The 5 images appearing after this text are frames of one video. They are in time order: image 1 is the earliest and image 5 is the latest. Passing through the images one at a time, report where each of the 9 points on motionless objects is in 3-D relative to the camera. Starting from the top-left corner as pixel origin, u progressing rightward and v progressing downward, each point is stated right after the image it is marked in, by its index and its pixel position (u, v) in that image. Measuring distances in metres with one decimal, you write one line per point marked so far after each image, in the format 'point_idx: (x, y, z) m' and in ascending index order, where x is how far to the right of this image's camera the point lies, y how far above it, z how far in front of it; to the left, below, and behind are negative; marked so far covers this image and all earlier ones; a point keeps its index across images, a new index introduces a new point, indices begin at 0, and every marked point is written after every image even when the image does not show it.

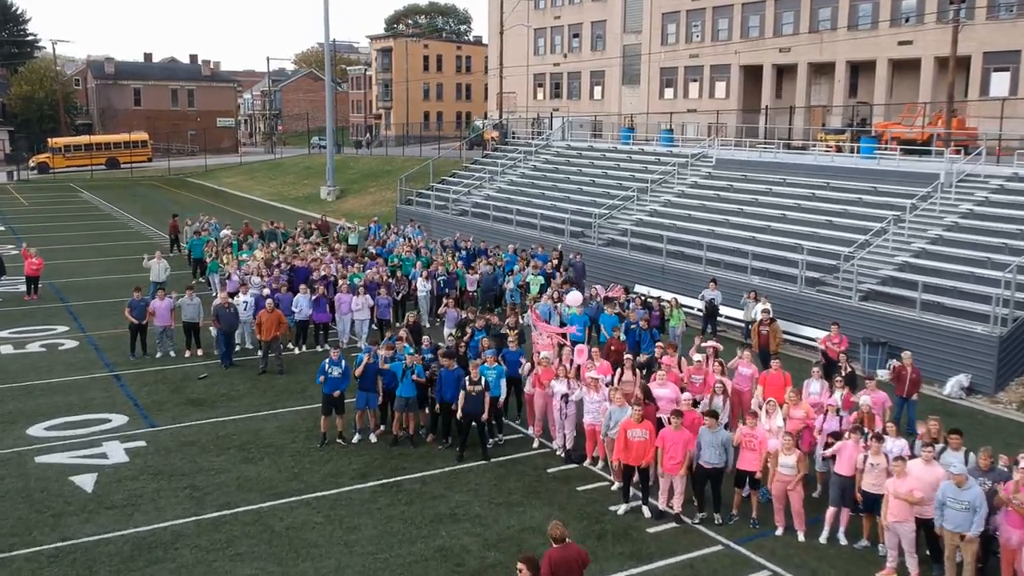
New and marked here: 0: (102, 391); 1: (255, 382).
0: (-7.5, -1.9, +16.5) m
1: (-4.8, -1.8, +16.8) m
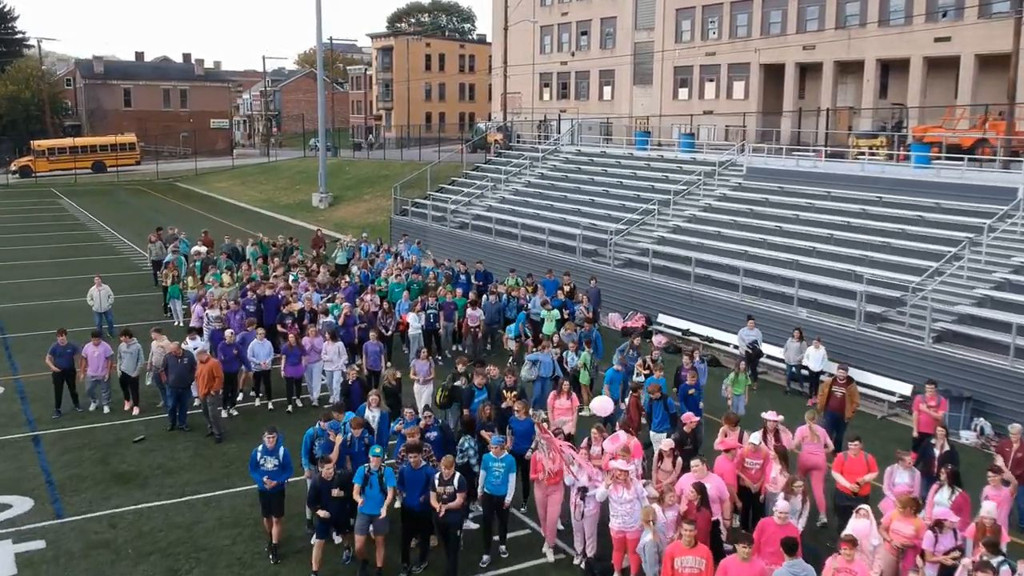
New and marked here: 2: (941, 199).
0: (-7.5, -2.5, +13.4) m
1: (-4.7, -2.4, +13.7) m
2: (+9.4, +1.9, +19.6) m
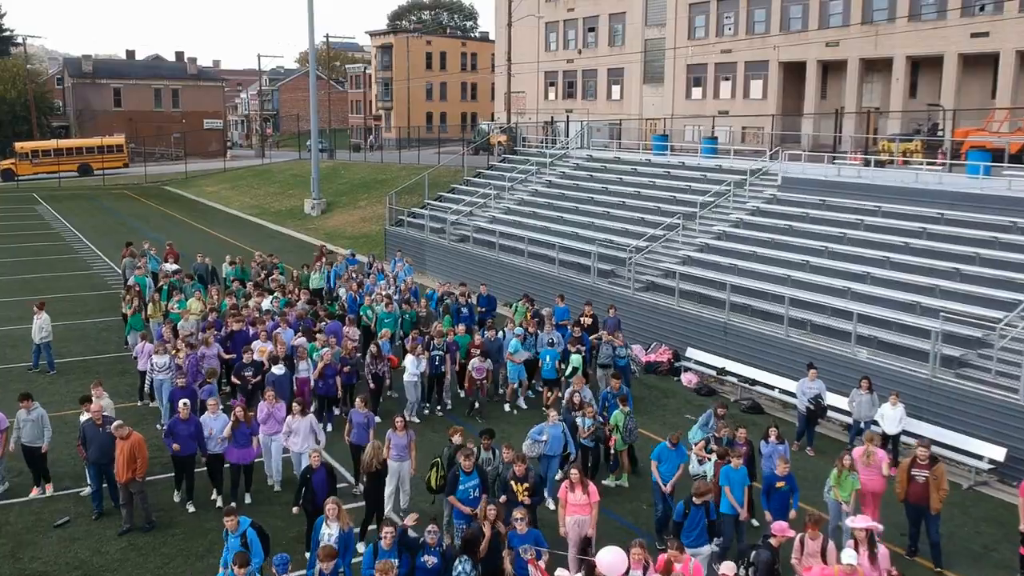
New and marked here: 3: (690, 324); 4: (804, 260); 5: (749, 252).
0: (-7.4, -3.2, +10.8) m
1: (-4.6, -3.1, +11.0) m
2: (+9.5, +1.3, +16.9) m
3: (+3.6, -0.7, +18.2) m
4: (+6.0, +0.6, +18.5) m
5: (+5.2, +0.8, +19.7) m
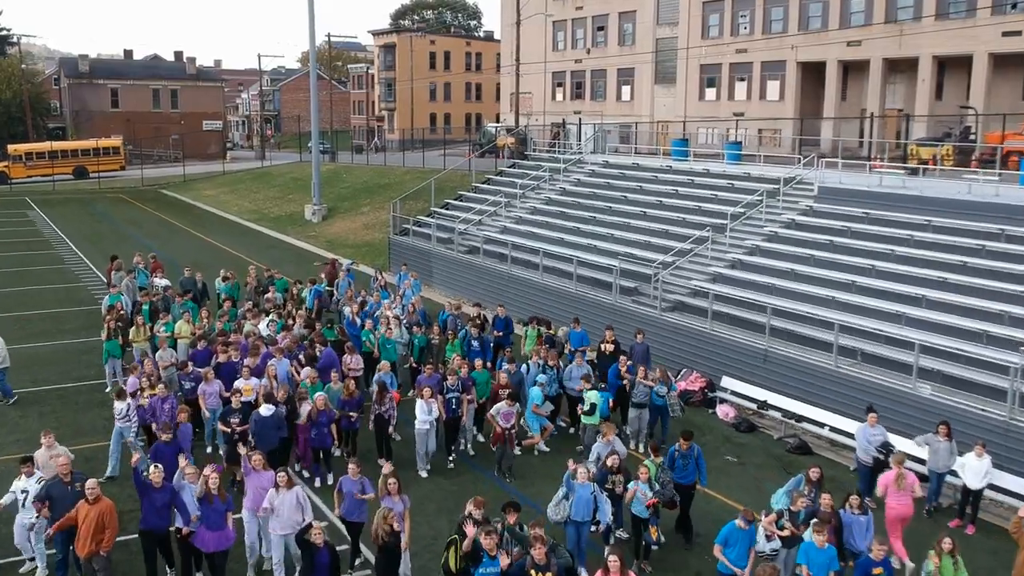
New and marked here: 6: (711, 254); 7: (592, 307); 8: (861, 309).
0: (-7.0, -3.6, +9.2) m
1: (-4.3, -3.5, +9.4) m
2: (+9.9, +0.9, +15.3) m
3: (+3.9, -1.1, +16.6) m
4: (+6.4, +0.2, +16.9) m
5: (+5.5, +0.4, +18.1) m
6: (+4.4, +0.7, +19.8) m
7: (+1.7, -0.4, +19.8) m
8: (+6.2, -0.4, +16.0) m
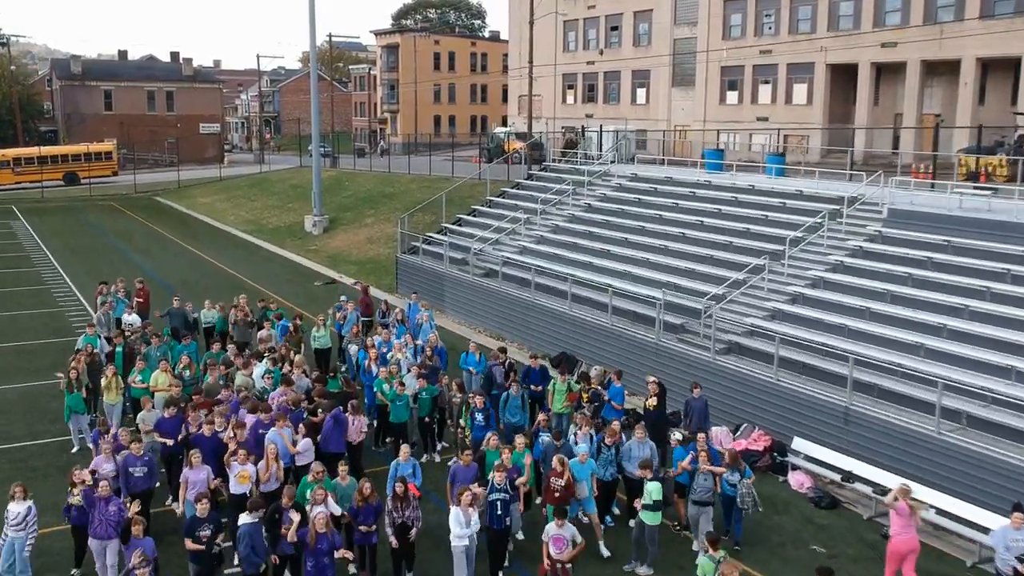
0: (-6.5, -4.3, +6.7) m
1: (-3.7, -4.2, +7.0) m
2: (+10.4, +0.2, +12.8) m
3: (+4.5, -1.9, +14.1) m
4: (+6.9, -0.6, +14.4) m
5: (+6.1, -0.4, +15.6) m
6: (+5.0, 0.0, +17.3) m
7: (+2.3, -1.1, +17.4) m
8: (+6.8, -1.1, +13.6) m
